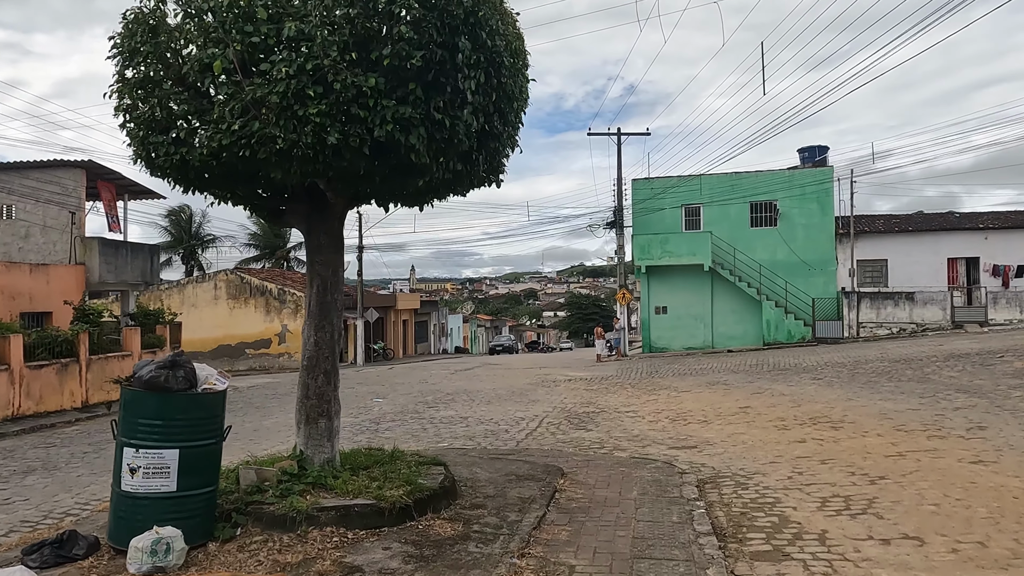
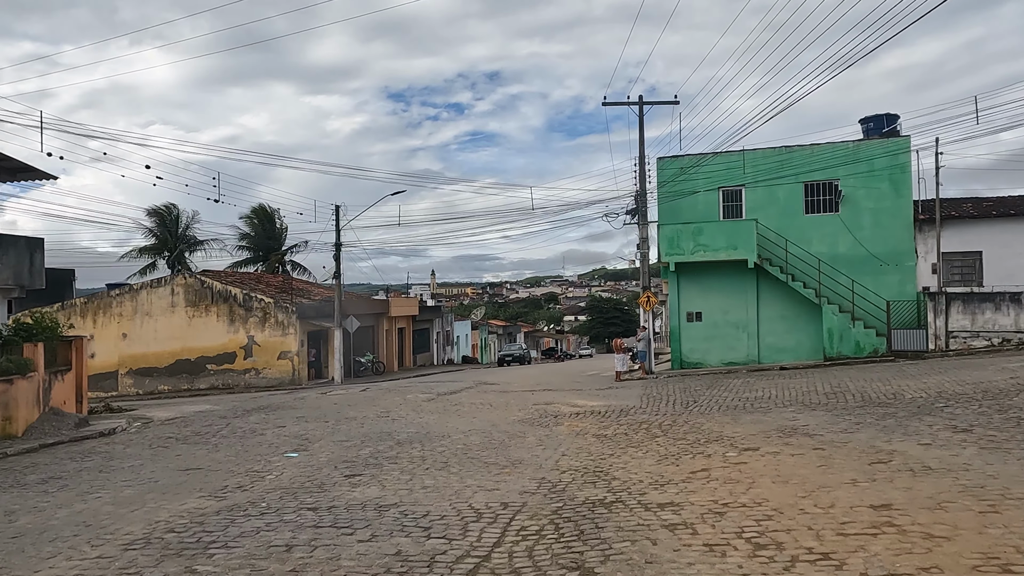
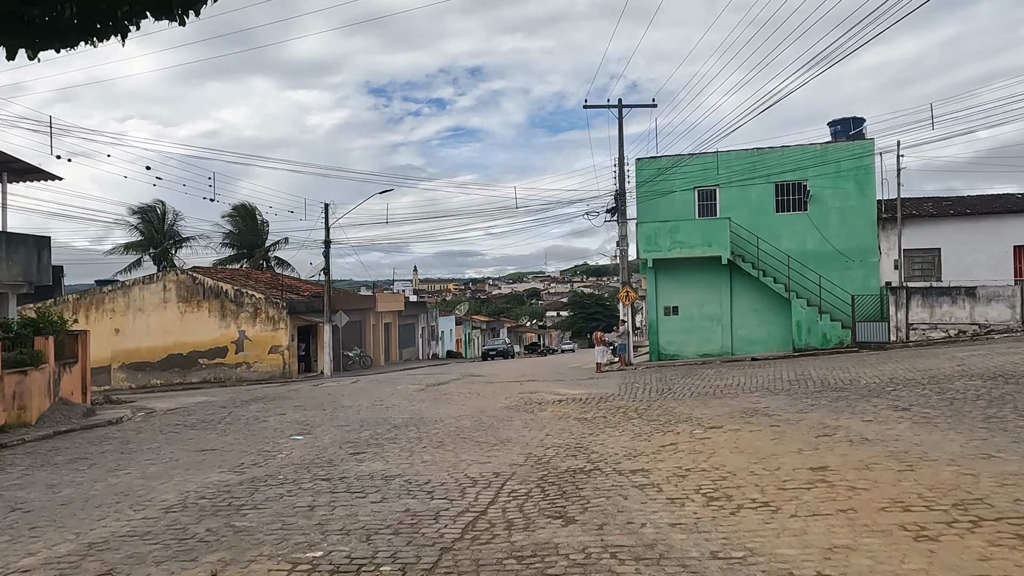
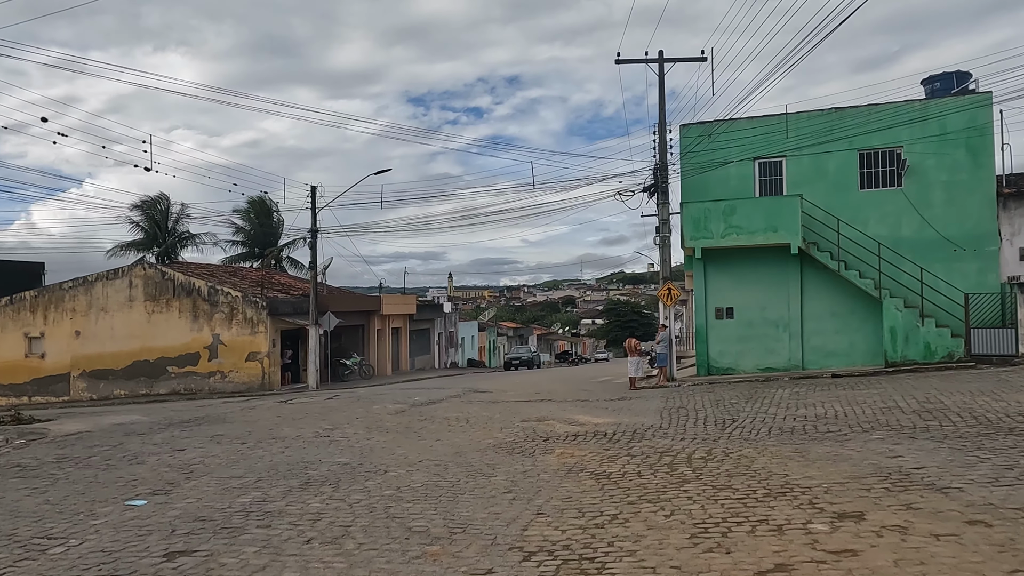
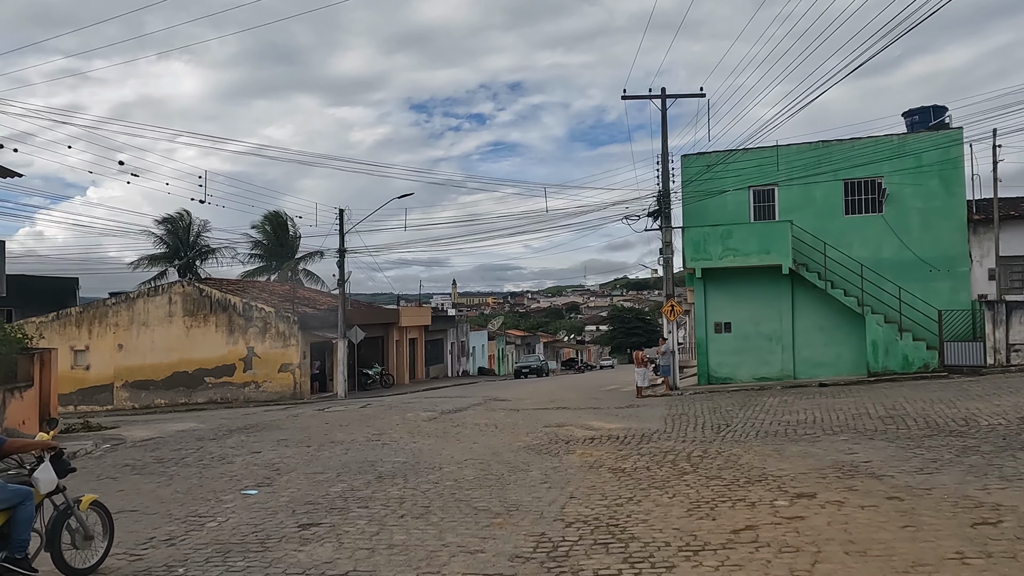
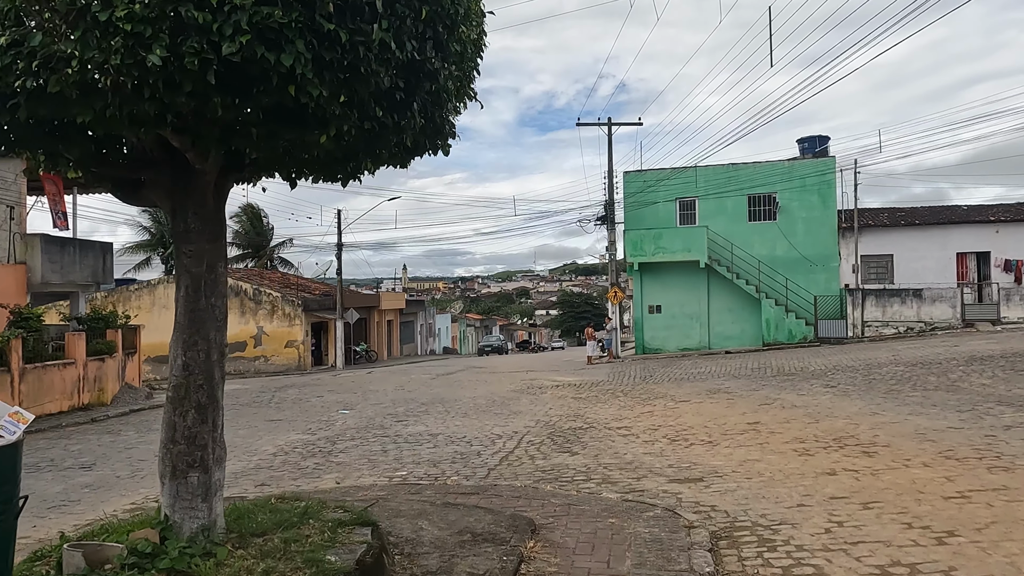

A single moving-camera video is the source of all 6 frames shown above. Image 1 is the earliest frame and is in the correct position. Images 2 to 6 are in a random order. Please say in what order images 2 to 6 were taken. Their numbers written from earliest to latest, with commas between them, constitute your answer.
6, 3, 2, 5, 4
